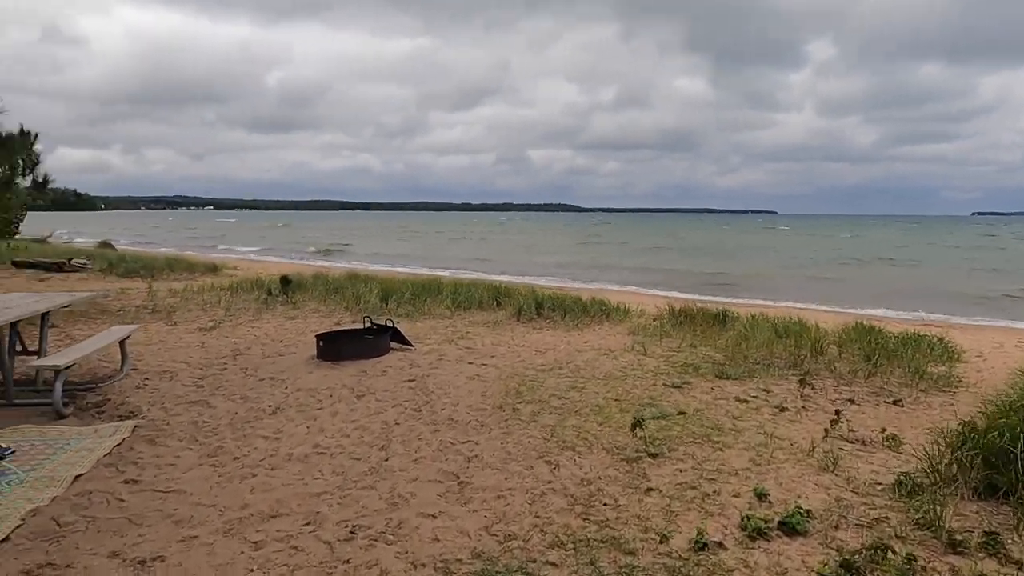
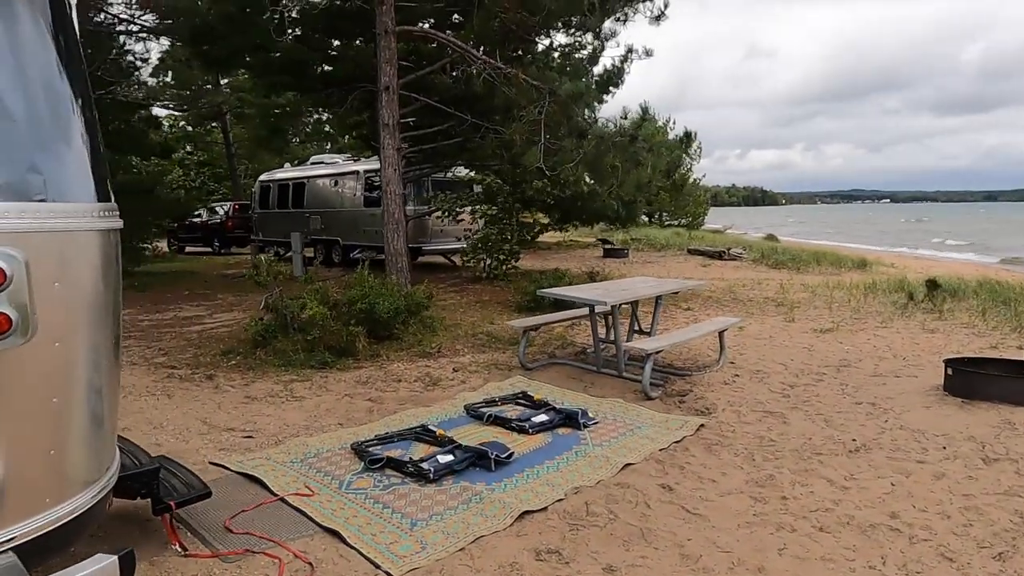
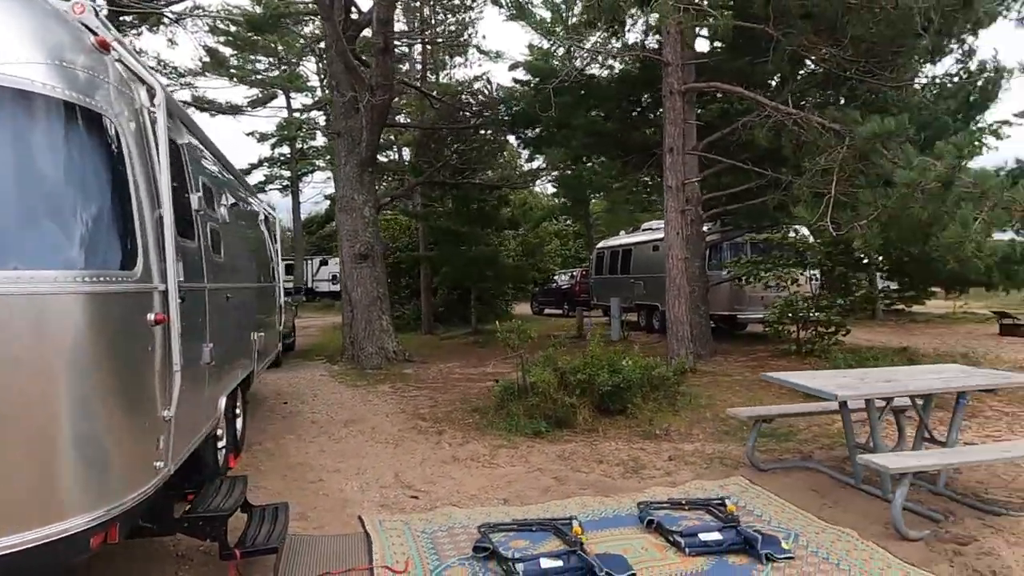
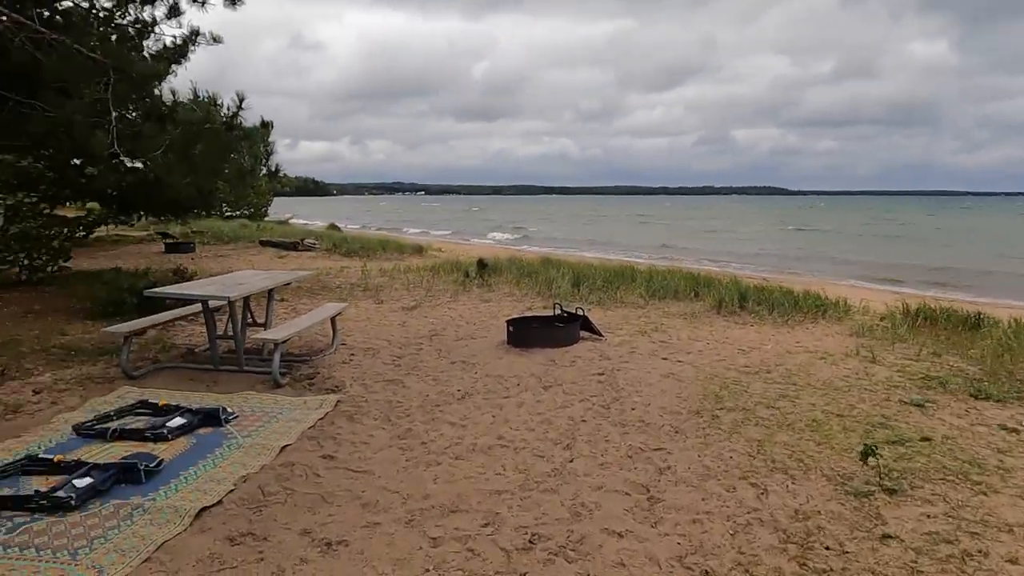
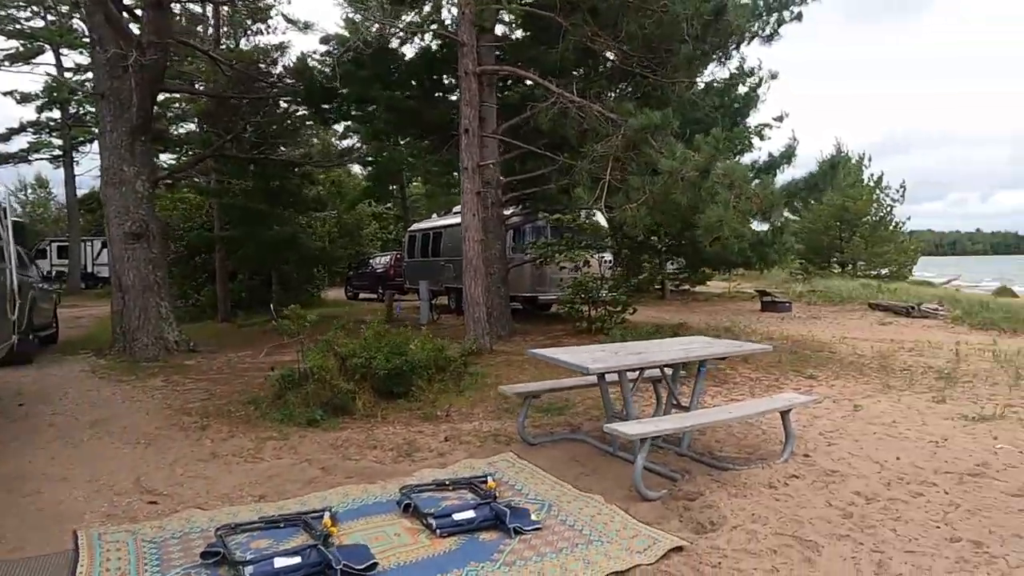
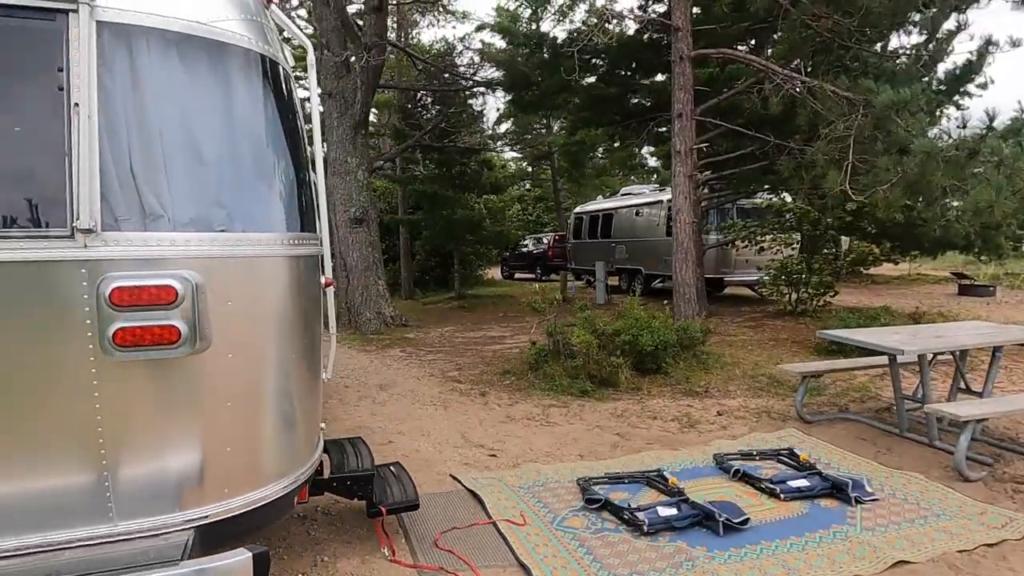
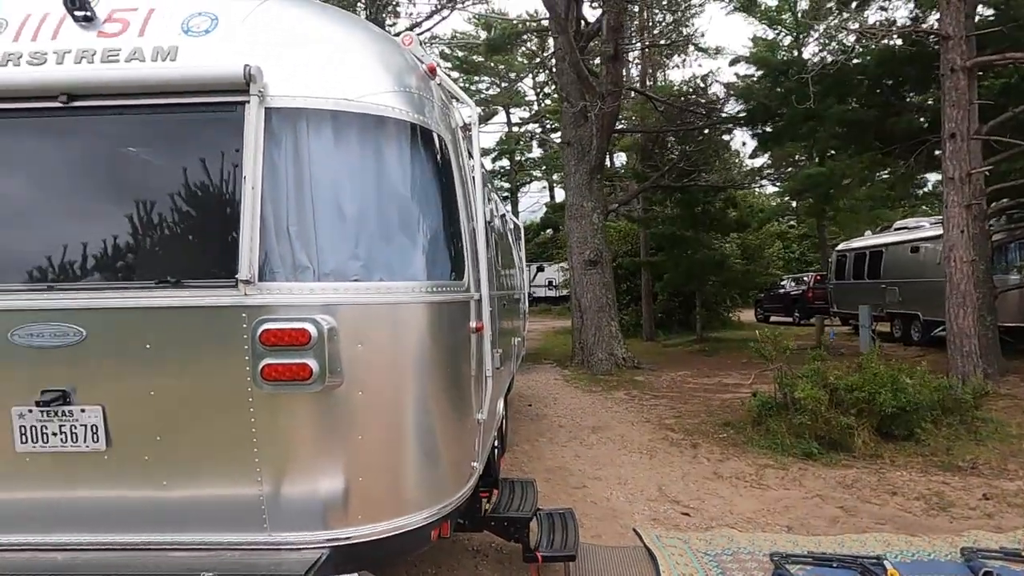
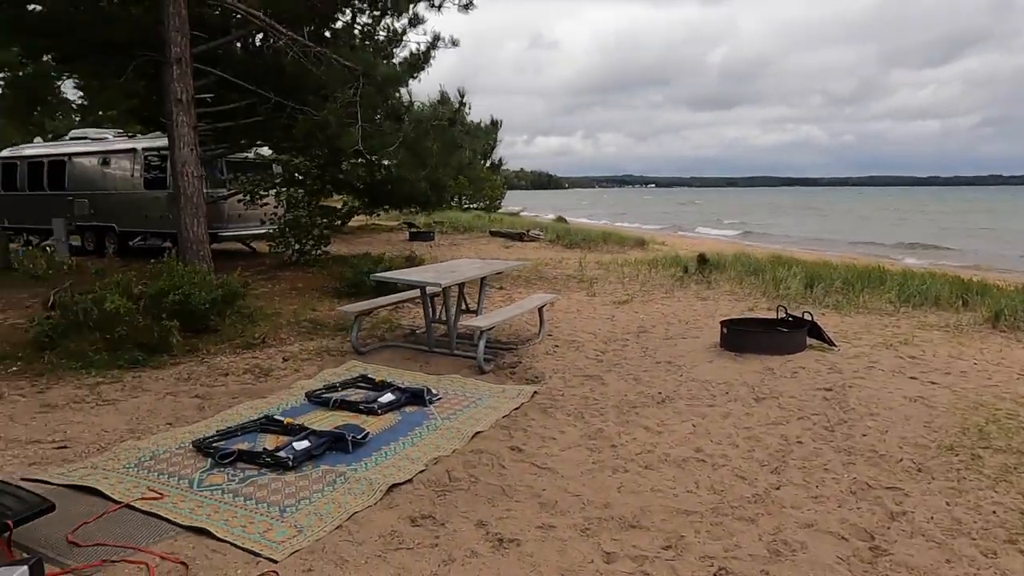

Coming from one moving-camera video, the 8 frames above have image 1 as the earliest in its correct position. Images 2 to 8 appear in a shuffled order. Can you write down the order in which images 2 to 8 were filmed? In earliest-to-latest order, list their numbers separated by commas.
4, 8, 2, 6, 7, 3, 5
